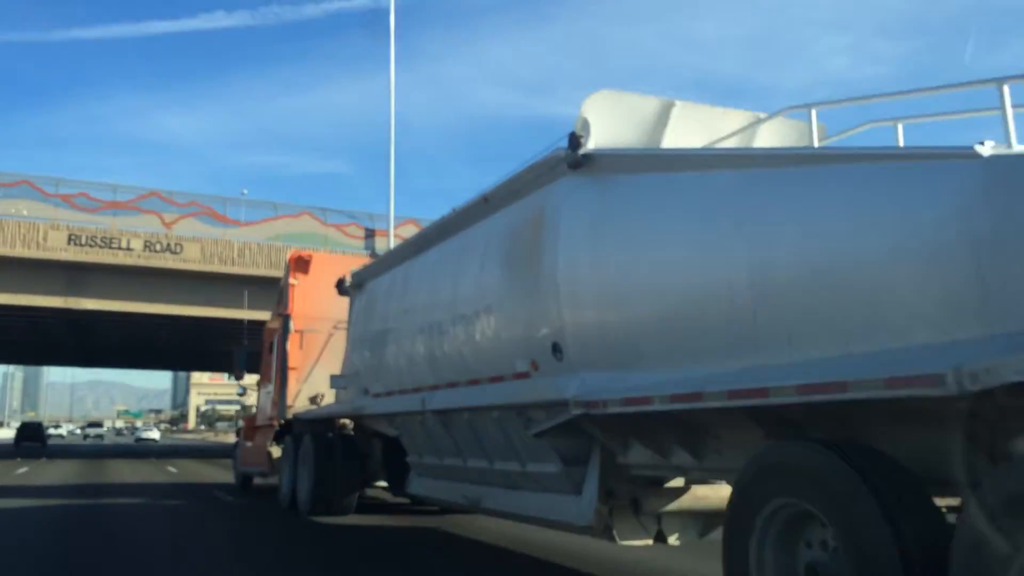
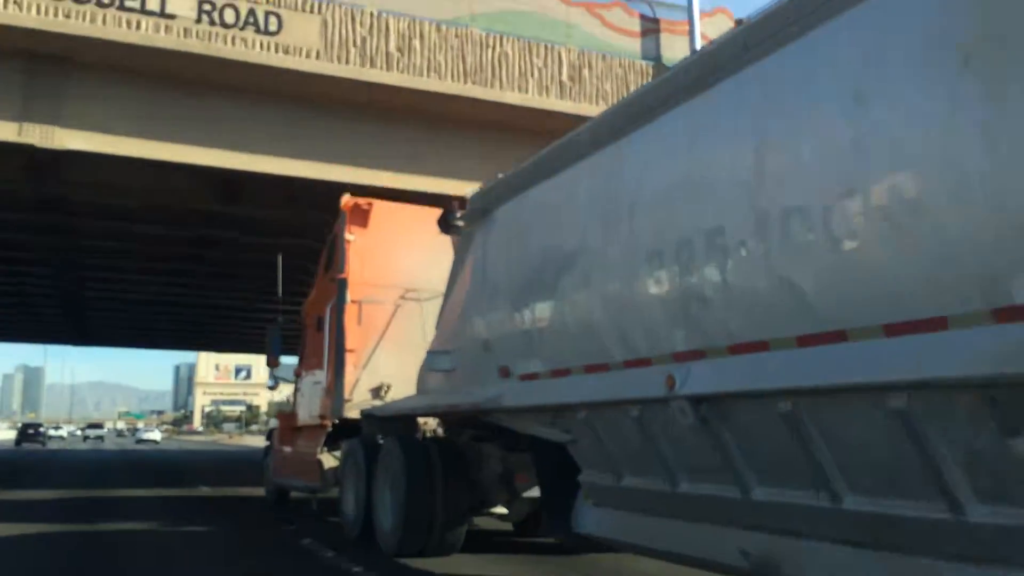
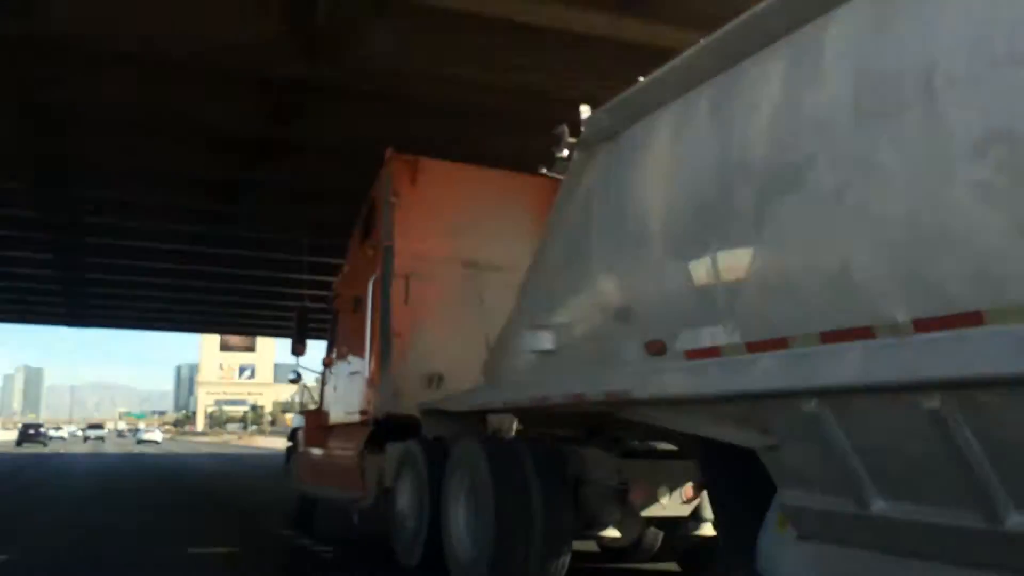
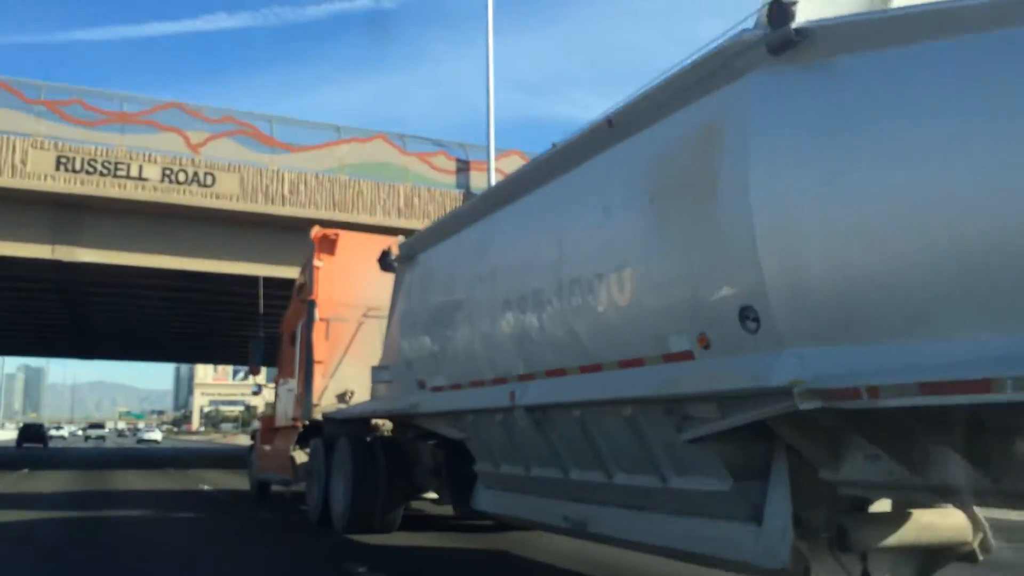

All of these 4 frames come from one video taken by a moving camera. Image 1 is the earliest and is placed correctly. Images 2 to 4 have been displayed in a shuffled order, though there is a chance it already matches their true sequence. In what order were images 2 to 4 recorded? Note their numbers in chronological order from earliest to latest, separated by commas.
4, 2, 3
